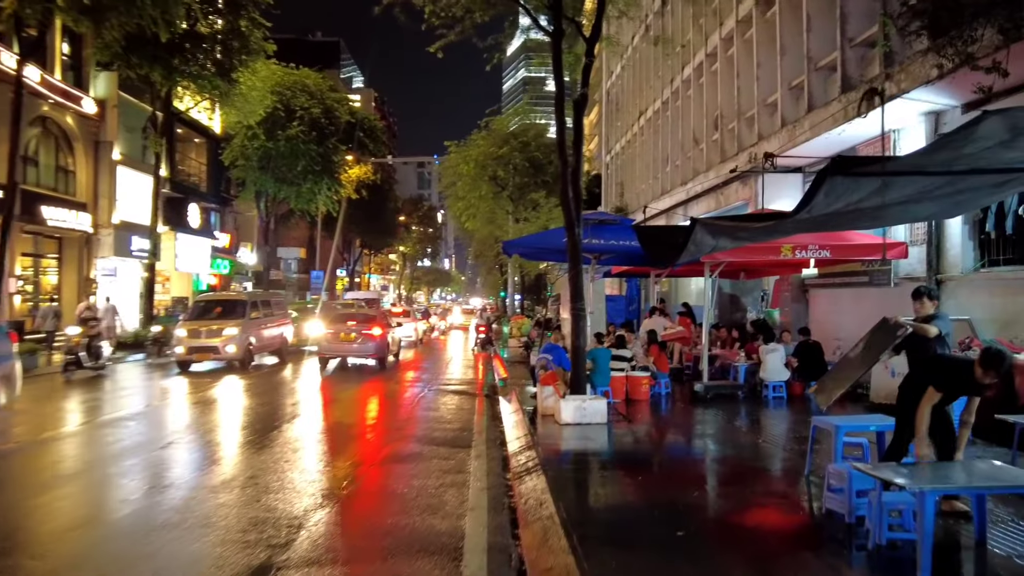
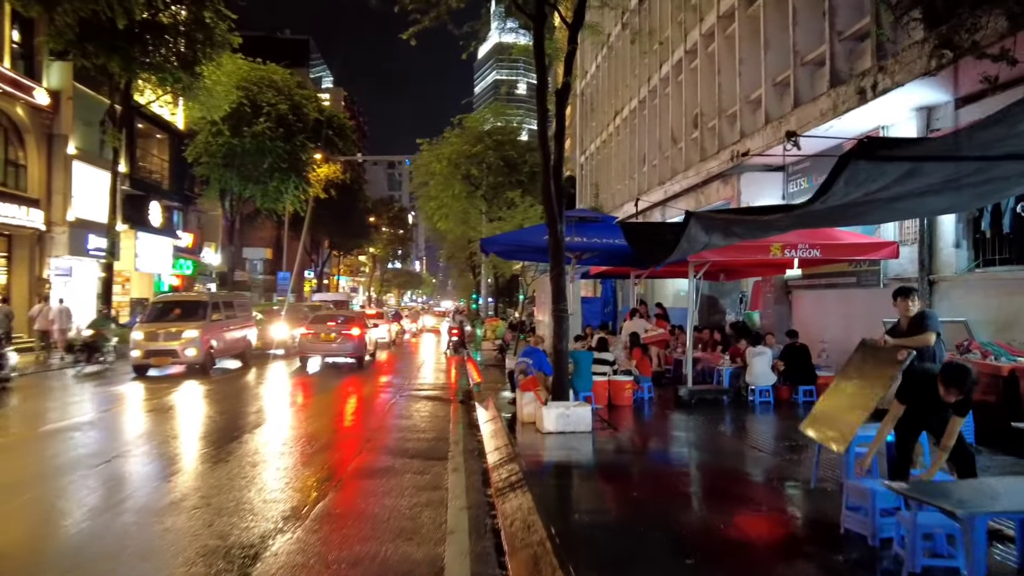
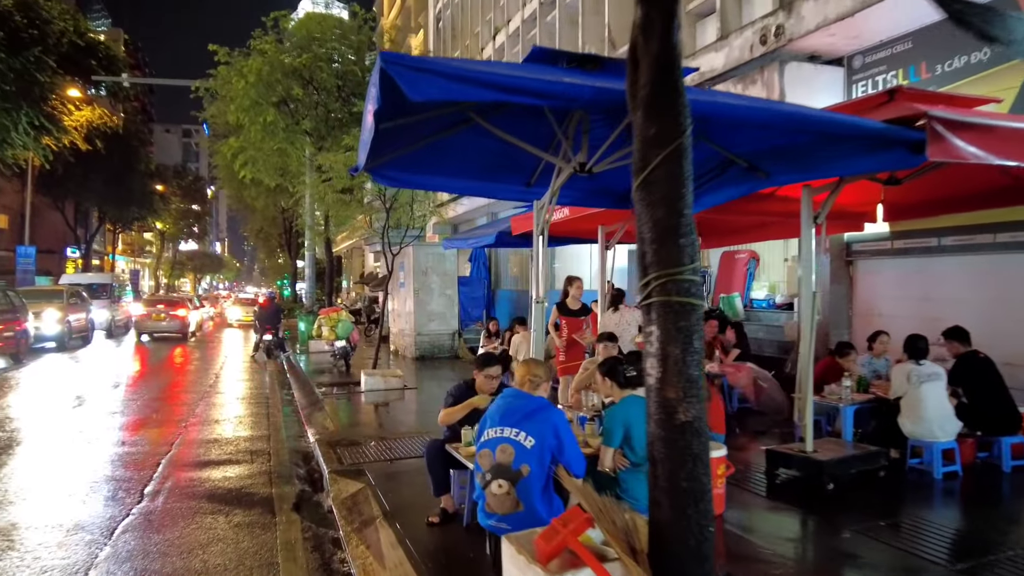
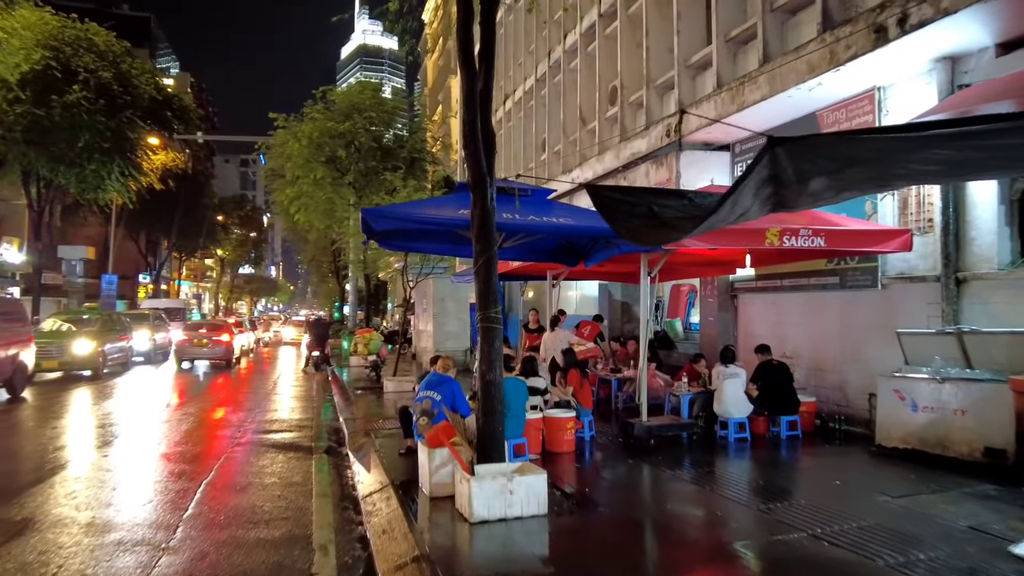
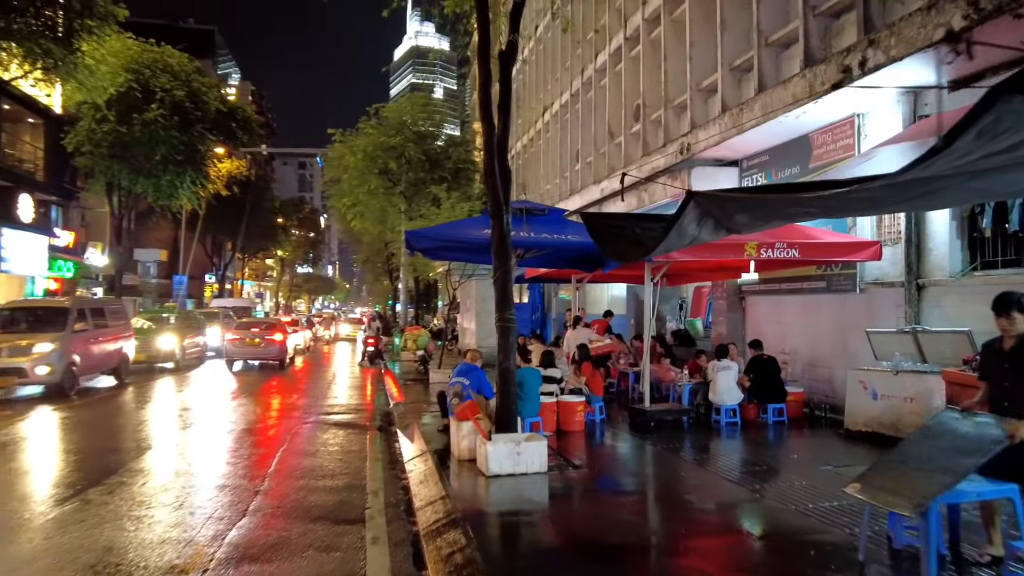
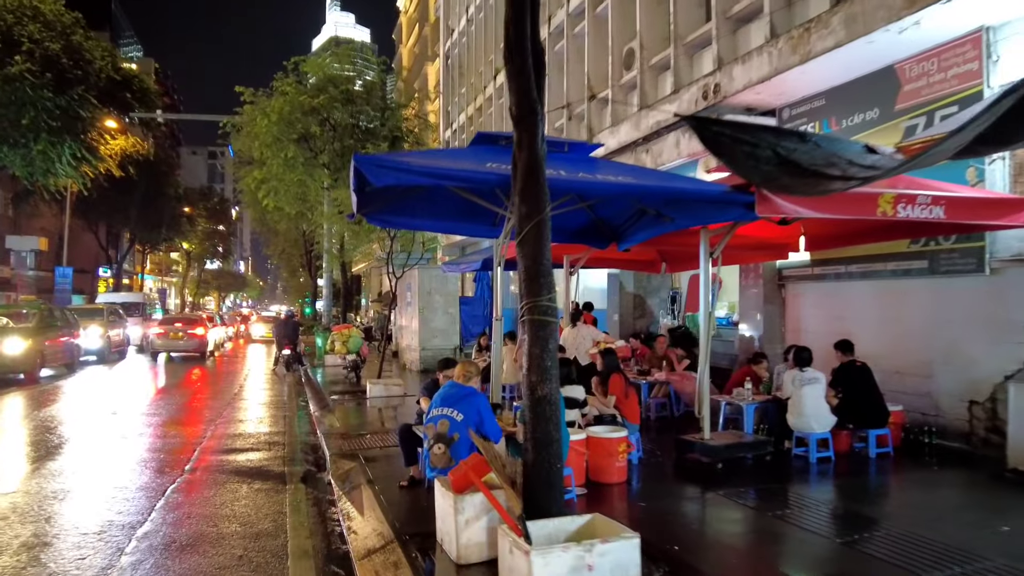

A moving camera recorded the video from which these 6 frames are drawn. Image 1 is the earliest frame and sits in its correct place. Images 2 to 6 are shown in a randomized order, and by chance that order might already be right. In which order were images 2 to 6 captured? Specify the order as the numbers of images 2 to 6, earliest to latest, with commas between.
2, 5, 4, 6, 3
